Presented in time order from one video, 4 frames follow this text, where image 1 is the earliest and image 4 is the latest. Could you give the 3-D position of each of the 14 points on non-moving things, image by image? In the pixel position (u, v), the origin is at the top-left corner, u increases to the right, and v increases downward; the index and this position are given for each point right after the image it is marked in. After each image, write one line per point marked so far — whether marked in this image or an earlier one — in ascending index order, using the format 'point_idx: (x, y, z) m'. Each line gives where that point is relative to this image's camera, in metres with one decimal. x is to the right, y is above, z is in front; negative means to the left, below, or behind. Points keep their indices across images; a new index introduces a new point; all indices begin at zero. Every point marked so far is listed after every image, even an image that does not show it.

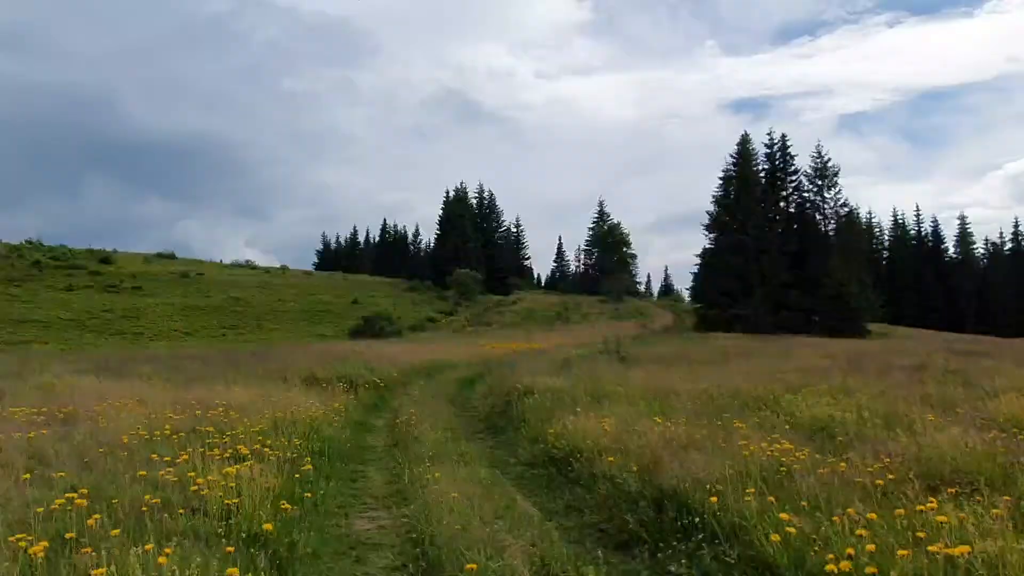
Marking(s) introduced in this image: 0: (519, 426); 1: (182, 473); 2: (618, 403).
0: (+0.2, -2.4, +11.8) m
1: (-3.4, -1.9, +6.7) m
2: (+1.9, -2.1, +11.8) m
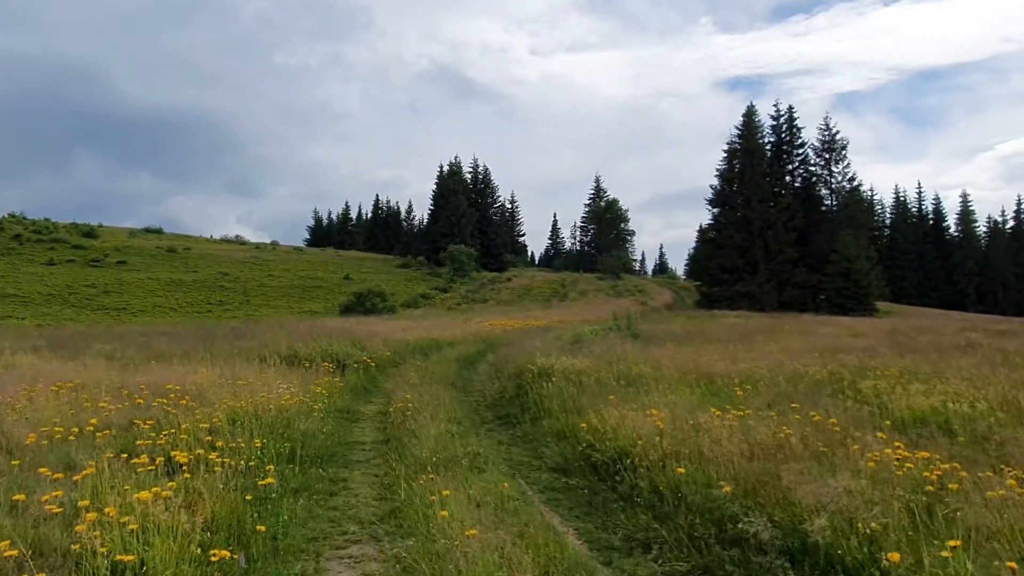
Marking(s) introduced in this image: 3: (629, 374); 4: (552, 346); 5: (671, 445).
0: (+0.4, -1.9, +9.8) m
1: (-3.0, -1.5, +4.6) m
2: (+2.1, -1.5, +9.8) m
3: (+2.0, -1.5, +11.5) m
4: (+1.0, -1.5, +17.1) m
5: (+1.5, -1.5, +6.3) m
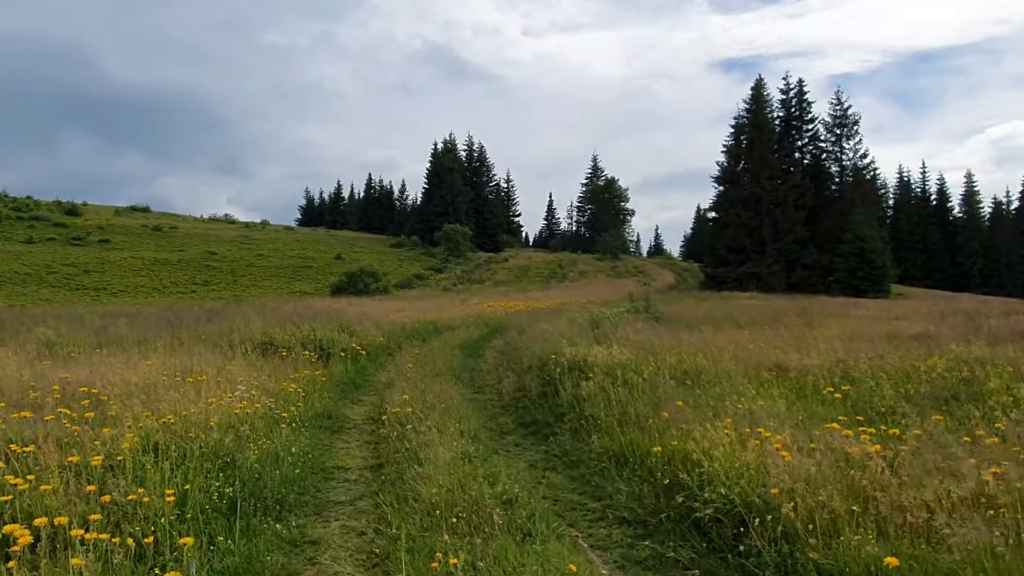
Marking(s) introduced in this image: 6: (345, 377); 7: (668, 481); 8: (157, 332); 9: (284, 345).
0: (+0.8, -1.5, +7.4) m
1: (-2.6, -1.3, +2.2) m
2: (+2.5, -1.2, +7.4) m
3: (+2.4, -1.1, +9.1) m
4: (+1.3, -1.0, +14.7) m
5: (+1.9, -1.3, +4.0) m
6: (-2.9, -1.5, +11.4) m
7: (+1.2, -1.5, +5.1) m
8: (-8.5, -1.1, +15.8) m
9: (-4.6, -1.2, +13.5) m
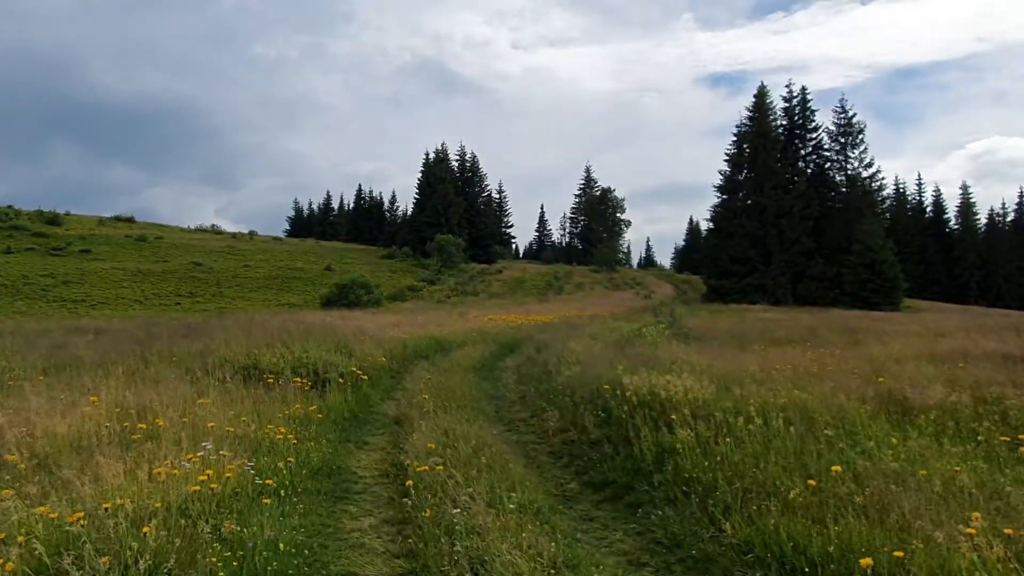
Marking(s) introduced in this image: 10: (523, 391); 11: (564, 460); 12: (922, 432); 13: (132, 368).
0: (+1.4, -1.7, +5.3) m
1: (-1.9, -1.3, 0.0) m
2: (+3.1, -1.3, +5.3) m
3: (+3.0, -1.3, +7.0) m
4: (+1.9, -1.2, +12.6) m
5: (+2.6, -1.3, +1.9) m
6: (-2.3, -1.7, +9.2) m
7: (+1.8, -1.6, +2.9) m
8: (-8.0, -1.3, +13.5) m
9: (-4.1, -1.4, +11.3) m
10: (+0.2, -1.8, +11.5) m
11: (+0.6, -1.8, +7.1) m
12: (+3.8, -1.3, +6.3) m
13: (-6.3, -1.3, +11.0) m
